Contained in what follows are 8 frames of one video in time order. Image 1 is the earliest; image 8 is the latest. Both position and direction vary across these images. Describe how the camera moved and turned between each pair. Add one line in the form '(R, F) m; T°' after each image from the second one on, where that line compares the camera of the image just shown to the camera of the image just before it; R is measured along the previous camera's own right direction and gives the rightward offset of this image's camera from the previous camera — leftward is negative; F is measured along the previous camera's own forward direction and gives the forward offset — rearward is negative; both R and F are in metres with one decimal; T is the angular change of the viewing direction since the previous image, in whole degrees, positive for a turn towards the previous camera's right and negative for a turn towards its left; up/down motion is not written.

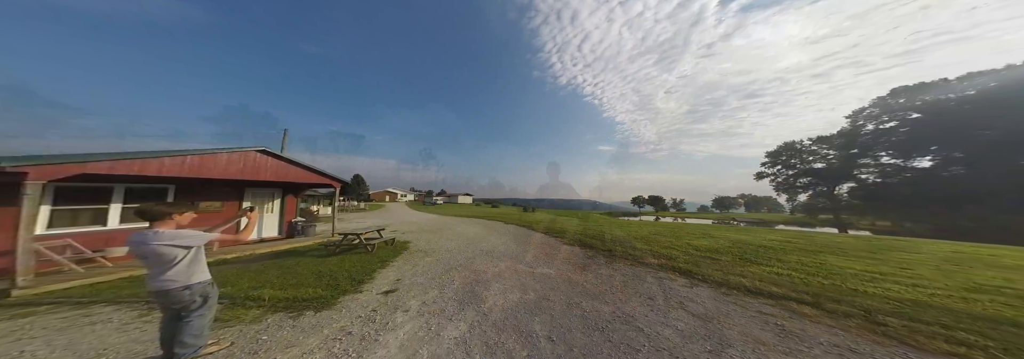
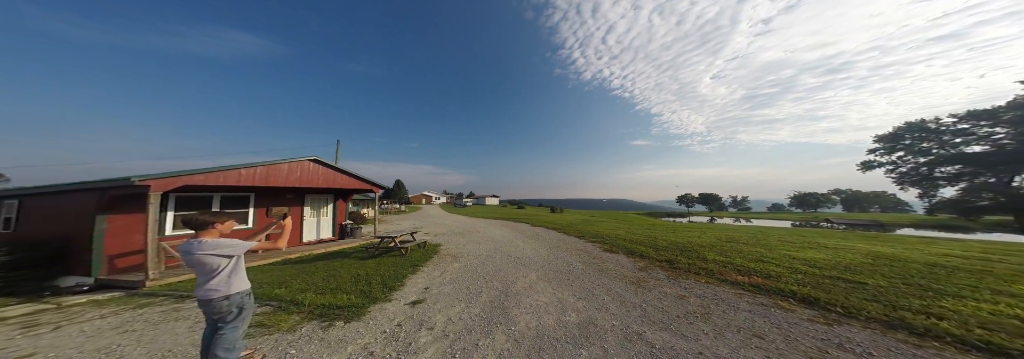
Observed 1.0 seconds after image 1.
(-0.1, +0.3) m; -6°
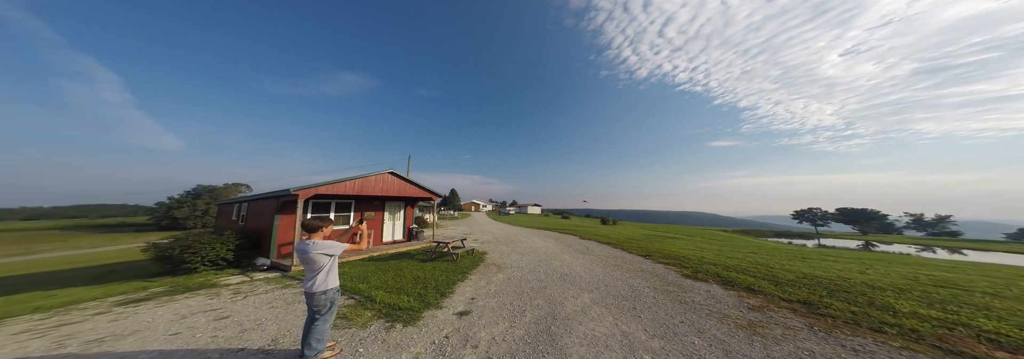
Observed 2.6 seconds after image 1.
(-0.1, +0.1) m; -13°
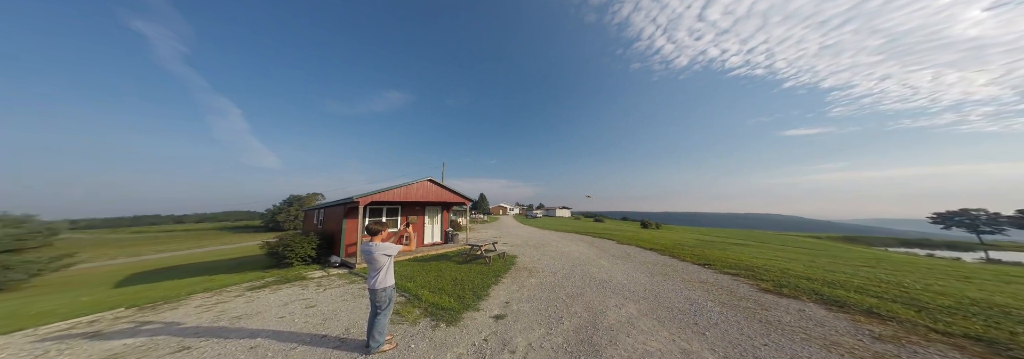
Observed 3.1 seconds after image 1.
(-0.2, 0.0) m; -8°
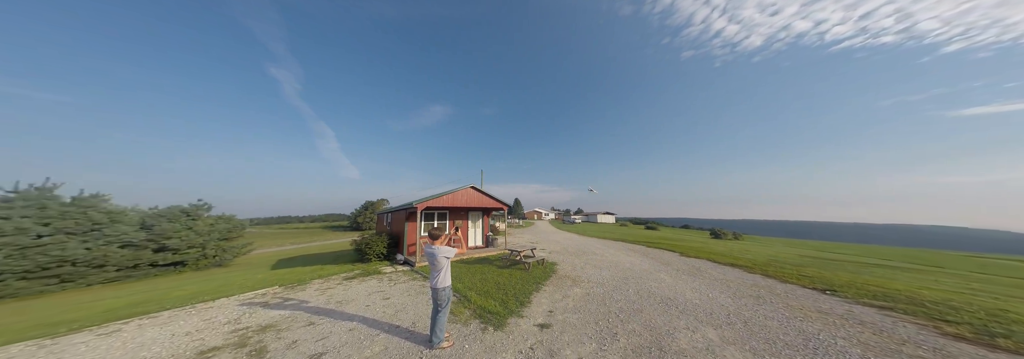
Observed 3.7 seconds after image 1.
(-0.3, +0.1) m; -10°
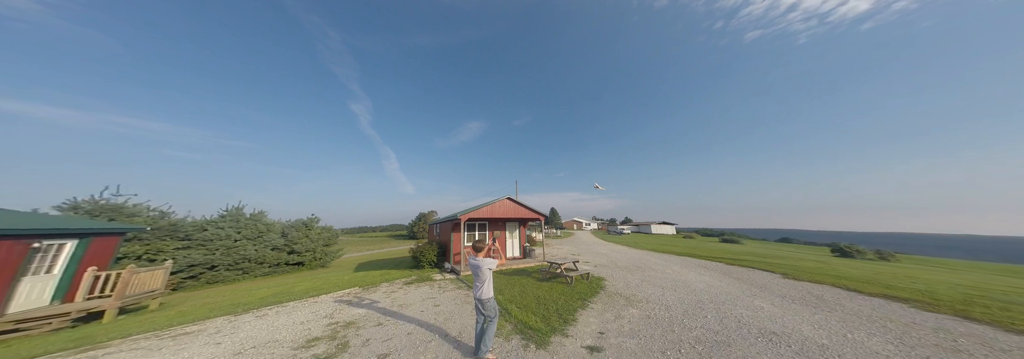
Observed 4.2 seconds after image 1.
(-0.1, +0.3) m; -11°
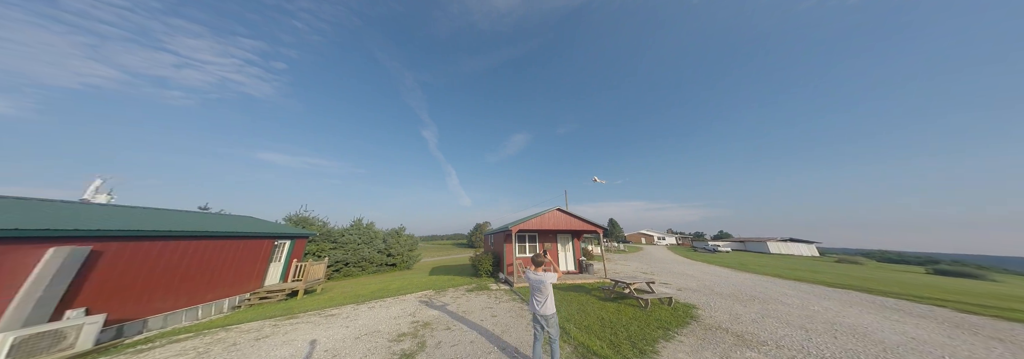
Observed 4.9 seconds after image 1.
(+0.2, +0.6) m; -16°
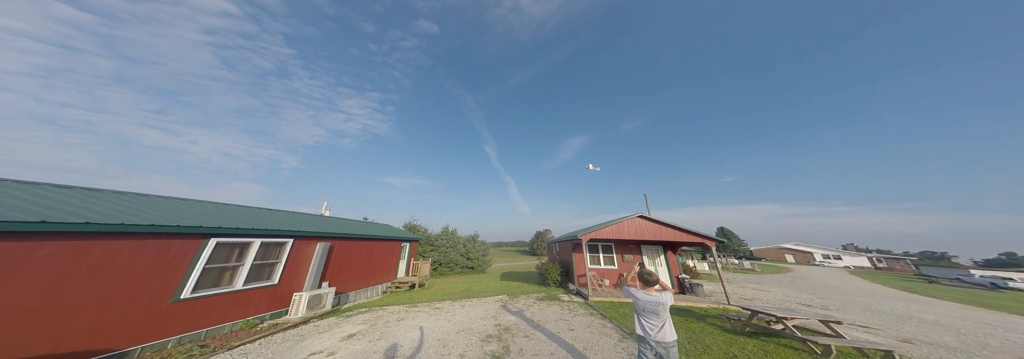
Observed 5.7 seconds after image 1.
(+0.9, +0.8) m; -20°
